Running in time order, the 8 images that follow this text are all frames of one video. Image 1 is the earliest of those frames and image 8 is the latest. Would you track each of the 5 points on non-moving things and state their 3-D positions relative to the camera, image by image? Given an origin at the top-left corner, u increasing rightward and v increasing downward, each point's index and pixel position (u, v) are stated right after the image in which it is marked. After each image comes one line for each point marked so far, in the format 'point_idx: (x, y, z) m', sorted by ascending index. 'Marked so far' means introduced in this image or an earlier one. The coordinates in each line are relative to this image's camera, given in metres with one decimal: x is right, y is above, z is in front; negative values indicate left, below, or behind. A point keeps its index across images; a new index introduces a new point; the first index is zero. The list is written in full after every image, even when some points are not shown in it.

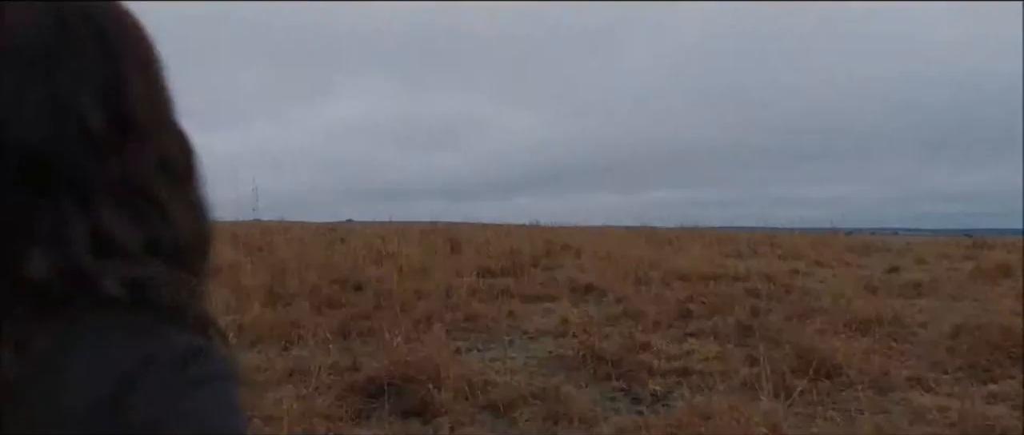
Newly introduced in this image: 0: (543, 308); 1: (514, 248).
0: (+0.3, -1.0, +8.9) m
1: (0.0, -0.5, +14.1) m
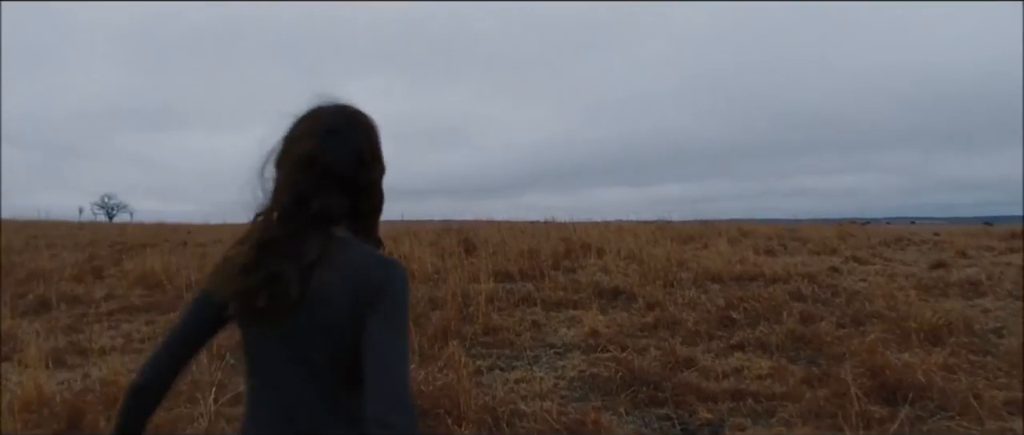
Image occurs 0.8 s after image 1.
0: (+0.6, -1.0, +8.2) m
1: (+0.3, -0.5, +13.4) m
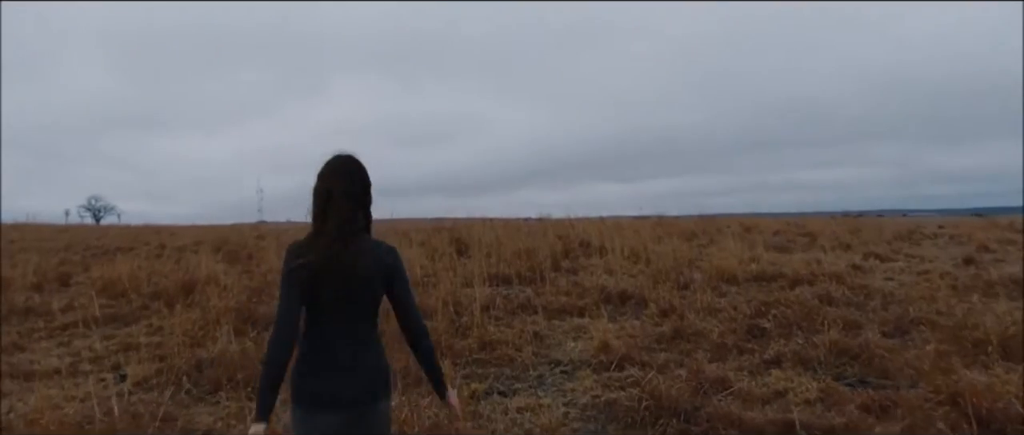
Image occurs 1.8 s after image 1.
0: (+0.5, -1.0, +7.3) m
1: (+0.2, -0.5, +12.5) m
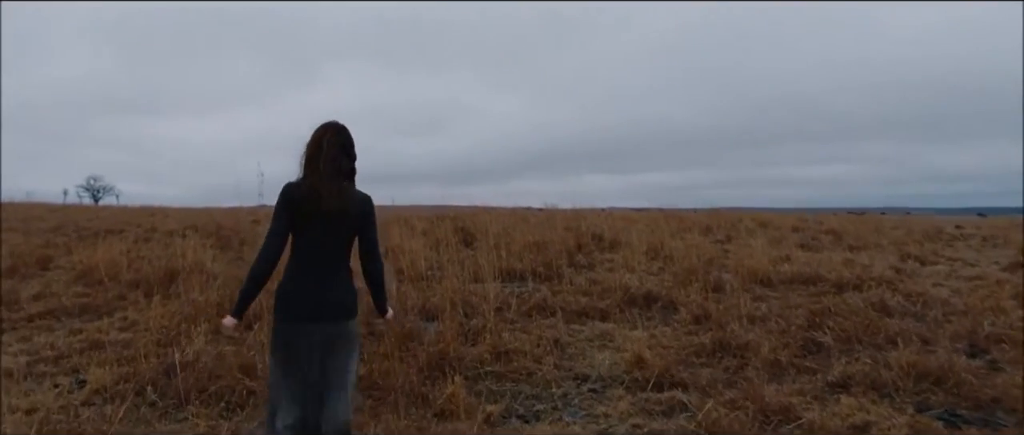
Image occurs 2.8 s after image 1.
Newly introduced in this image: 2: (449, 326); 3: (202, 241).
0: (+0.7, -0.9, +6.5) m
1: (+0.4, -0.3, +11.7) m
2: (-0.4, -0.8, +5.9) m
3: (-5.3, -0.4, +14.2) m
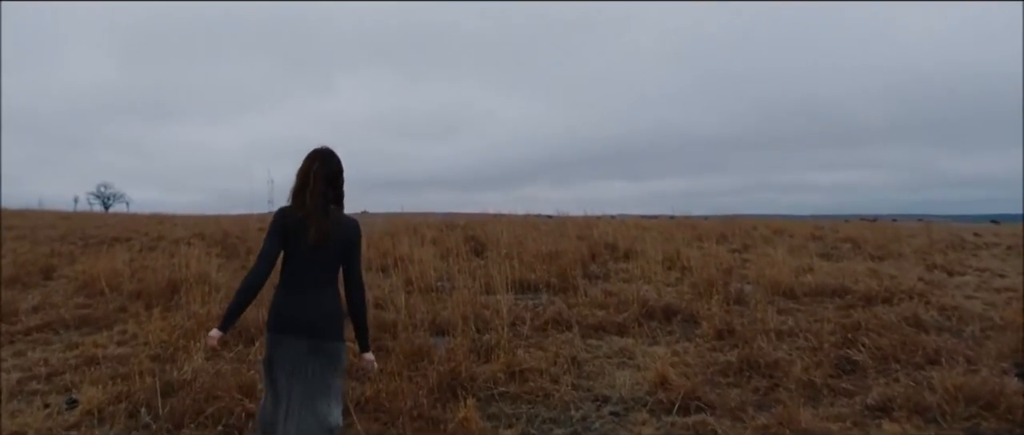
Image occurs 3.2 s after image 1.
0: (+0.8, -1.0, +6.2) m
1: (+0.5, -0.5, +11.4) m
2: (-0.3, -0.8, +5.6) m
3: (-5.1, -0.5, +13.9) m
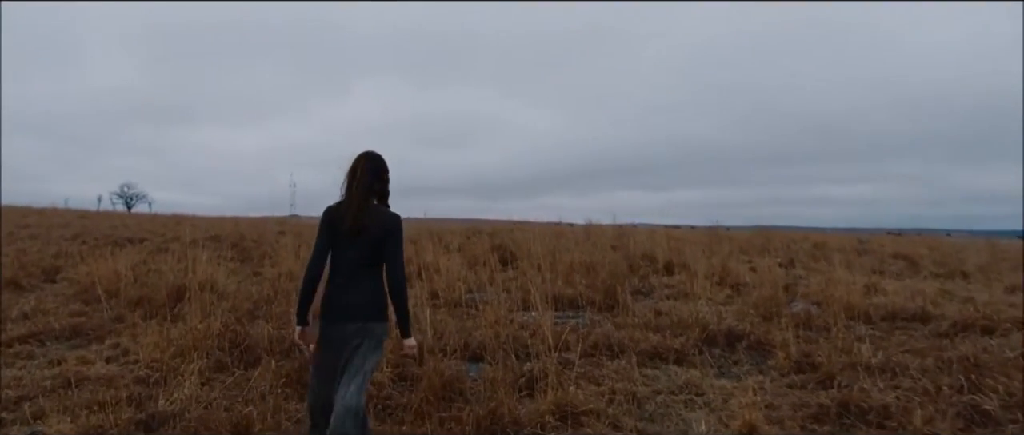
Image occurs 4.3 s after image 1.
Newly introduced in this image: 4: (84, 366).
0: (+1.0, -1.1, +5.2) m
1: (+0.9, -0.6, +10.5) m
2: (-0.1, -0.9, +4.7) m
3: (-4.6, -0.6, +13.1) m
4: (-3.0, -1.1, +5.9) m
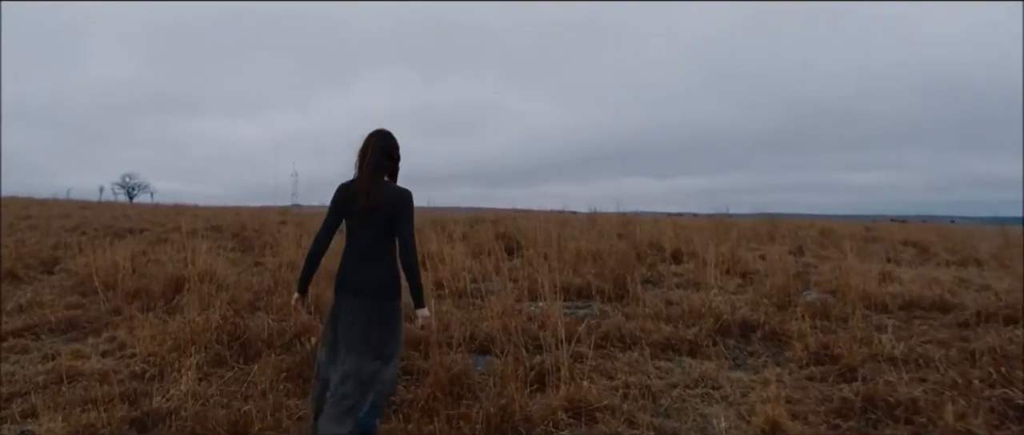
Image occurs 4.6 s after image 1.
0: (+1.1, -1.0, +5.1) m
1: (+1.0, -0.4, +10.3) m
2: (0.0, -0.8, +4.5) m
3: (-4.6, -0.4, +13.0) m
4: (-3.0, -1.0, +5.7) m
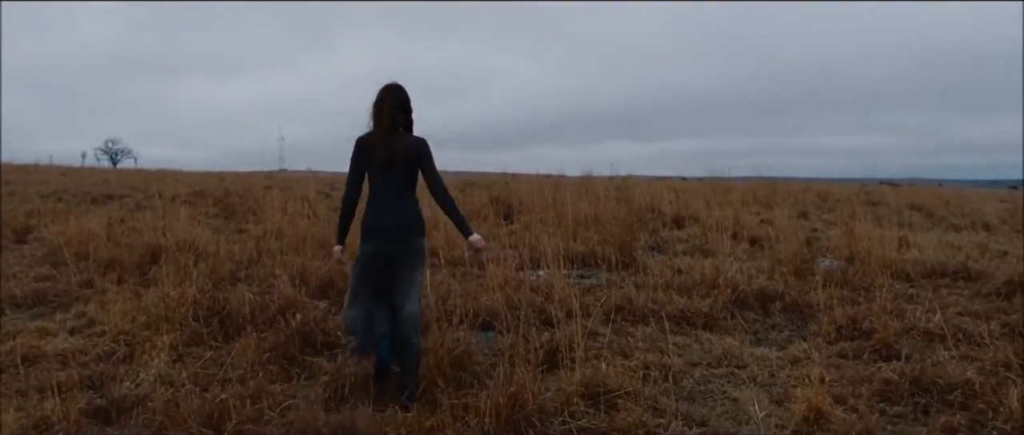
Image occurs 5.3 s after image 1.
0: (+1.1, -0.8, +4.6) m
1: (+1.0, 0.0, +9.8) m
2: (0.0, -0.6, +4.1) m
3: (-4.6, +0.1, +12.4) m
4: (-3.0, -0.8, +5.2) m
